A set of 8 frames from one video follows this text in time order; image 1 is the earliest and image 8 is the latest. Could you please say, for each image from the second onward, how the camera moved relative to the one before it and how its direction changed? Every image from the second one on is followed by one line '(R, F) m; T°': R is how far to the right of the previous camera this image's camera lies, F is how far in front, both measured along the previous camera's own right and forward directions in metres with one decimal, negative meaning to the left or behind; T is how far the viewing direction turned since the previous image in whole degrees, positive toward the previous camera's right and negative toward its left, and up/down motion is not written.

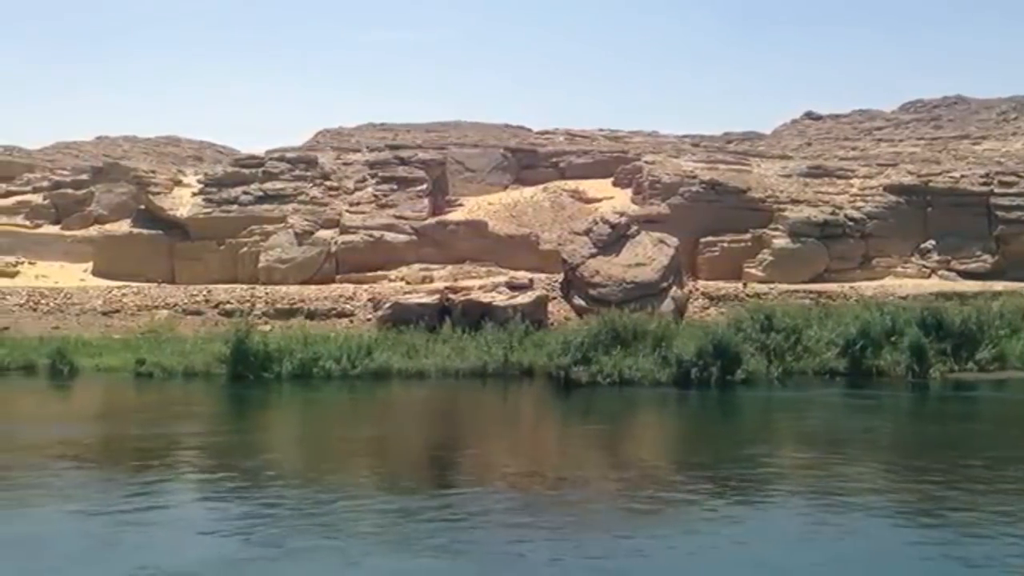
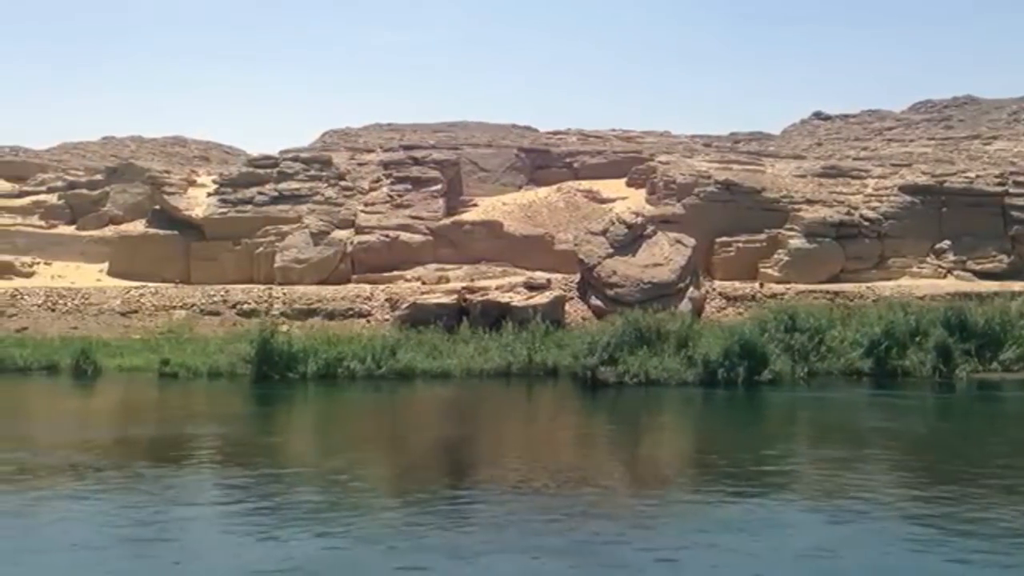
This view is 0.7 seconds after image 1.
(-0.3, 0.0) m; 0°
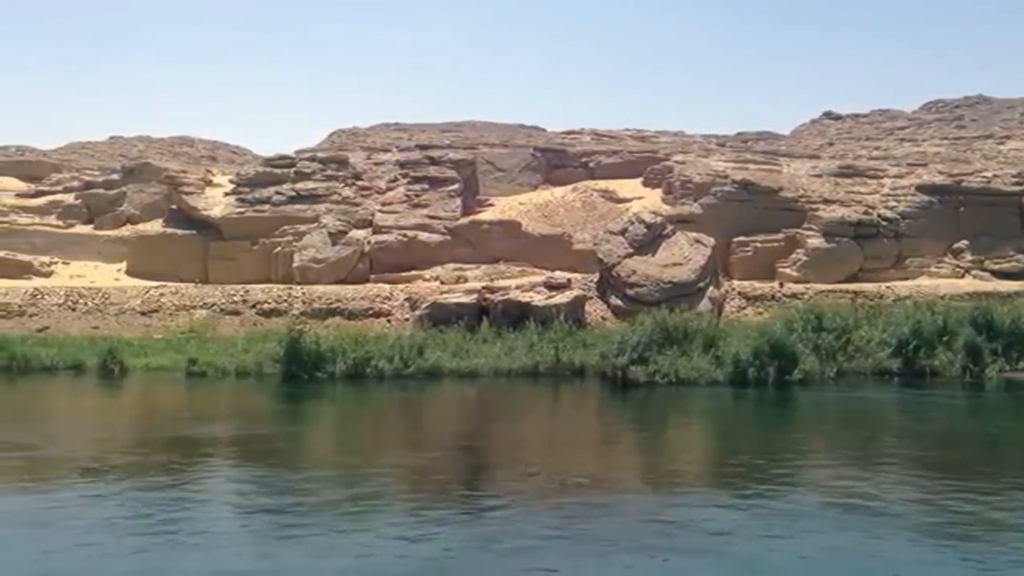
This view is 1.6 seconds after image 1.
(-0.4, 0.0) m; 0°
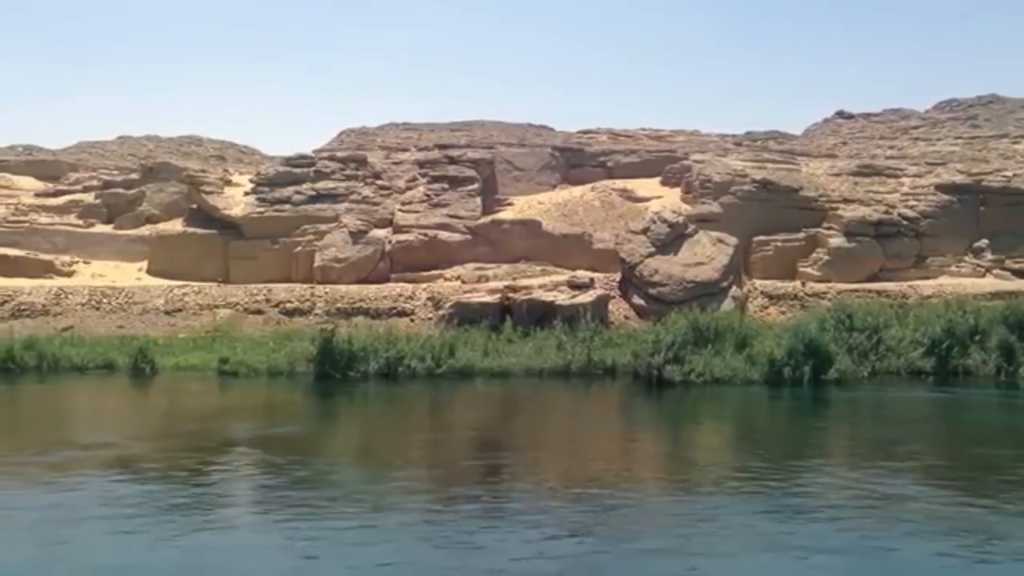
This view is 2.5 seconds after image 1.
(-0.4, 0.0) m; 0°
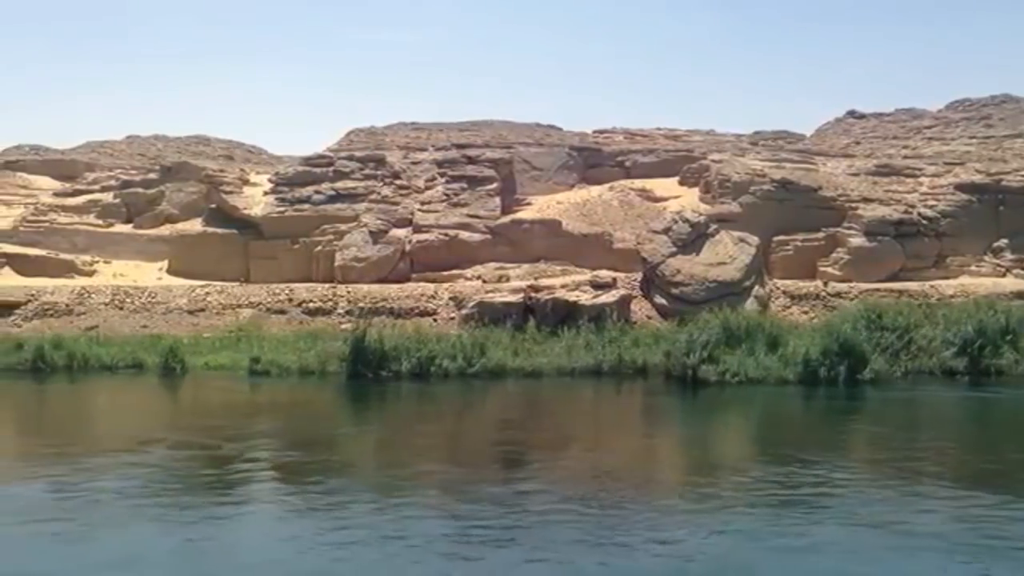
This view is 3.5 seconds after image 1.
(-0.4, 0.0) m; 0°
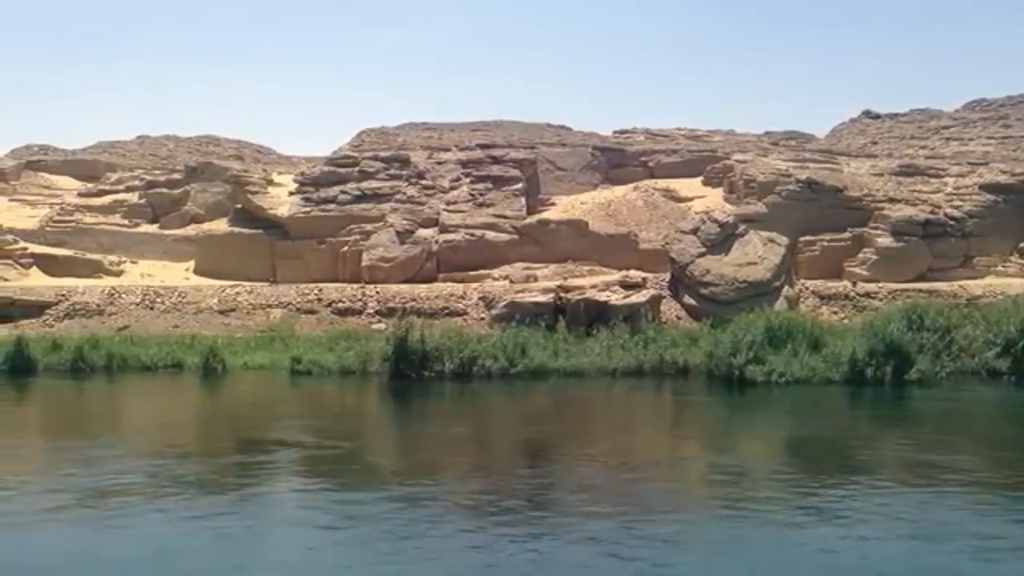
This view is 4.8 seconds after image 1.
(-0.6, 0.0) m; 0°
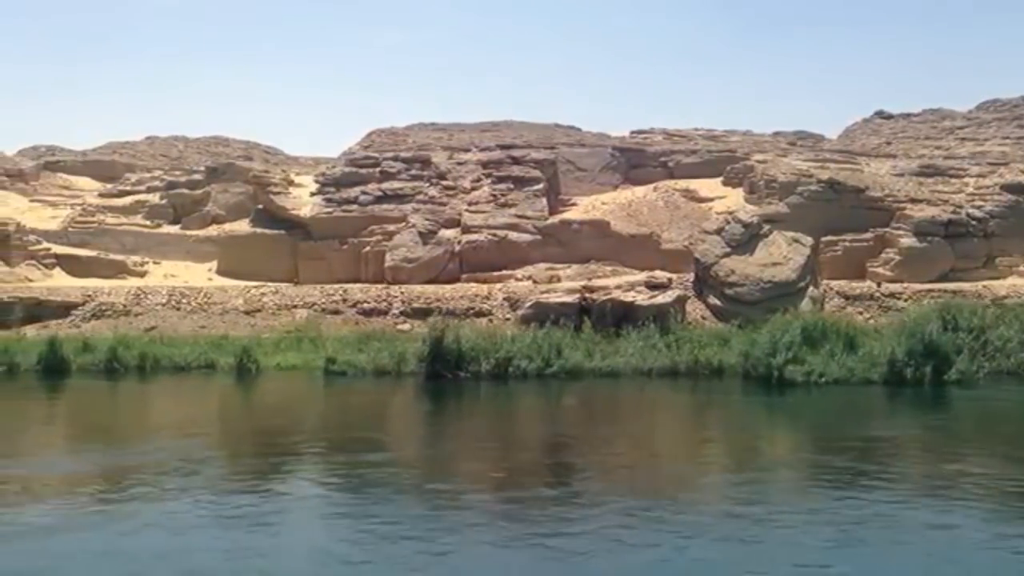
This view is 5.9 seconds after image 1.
(-0.5, 0.0) m; 0°
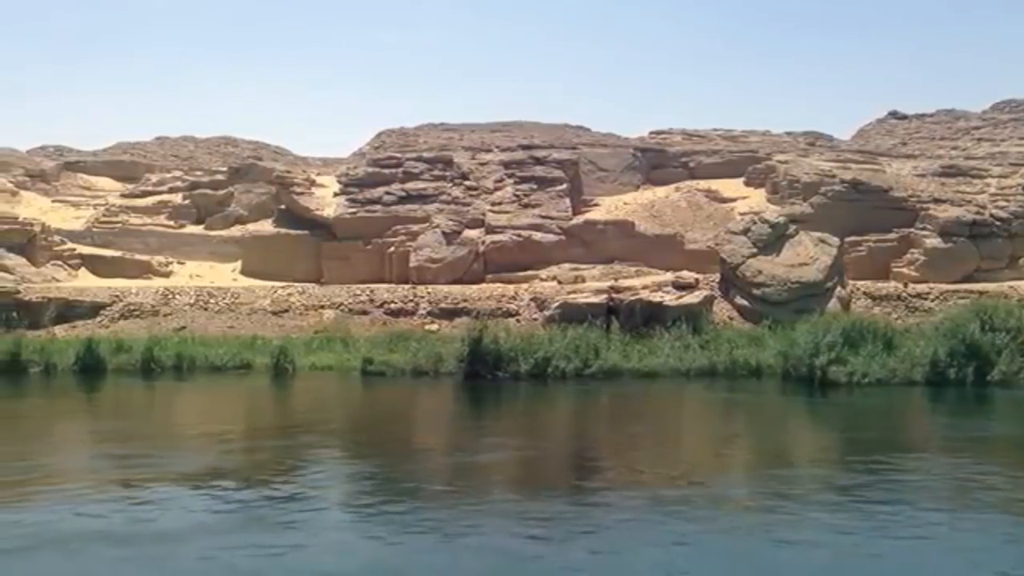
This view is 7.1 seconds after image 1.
(-0.5, 0.0) m; 0°
